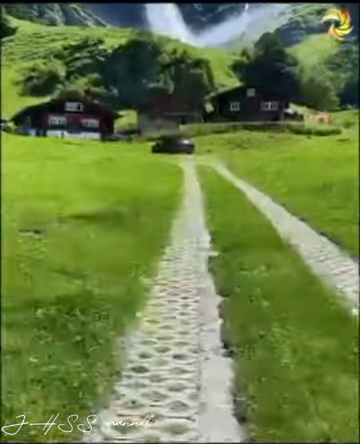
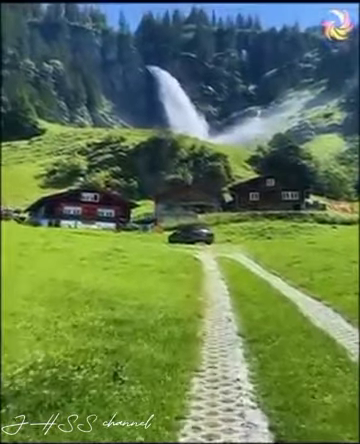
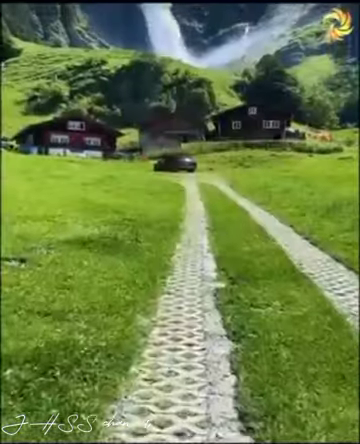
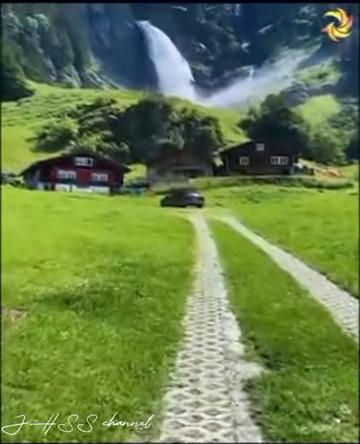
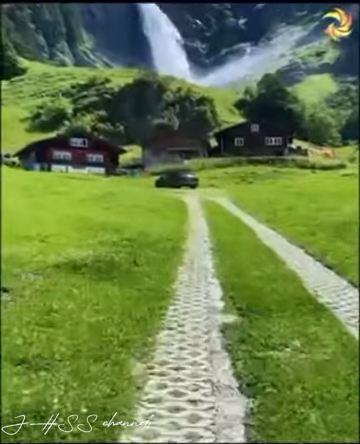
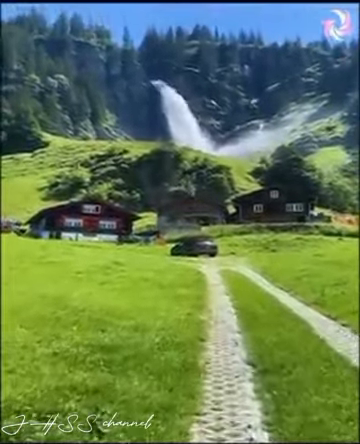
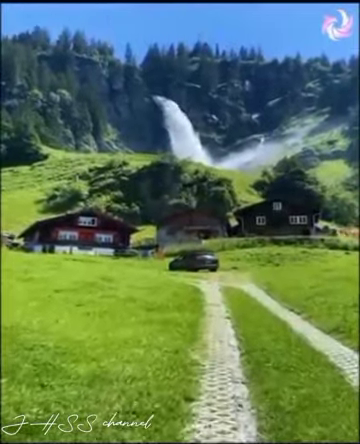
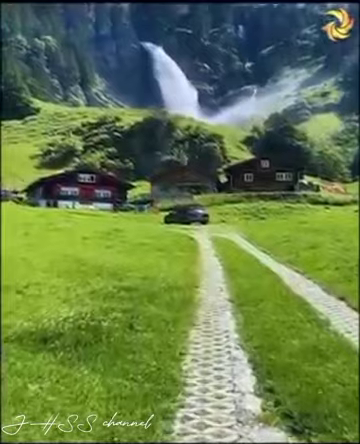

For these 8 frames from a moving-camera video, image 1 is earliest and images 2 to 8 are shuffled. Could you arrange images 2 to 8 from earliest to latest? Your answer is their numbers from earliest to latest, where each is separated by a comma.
3, 5, 4, 8, 2, 6, 7
